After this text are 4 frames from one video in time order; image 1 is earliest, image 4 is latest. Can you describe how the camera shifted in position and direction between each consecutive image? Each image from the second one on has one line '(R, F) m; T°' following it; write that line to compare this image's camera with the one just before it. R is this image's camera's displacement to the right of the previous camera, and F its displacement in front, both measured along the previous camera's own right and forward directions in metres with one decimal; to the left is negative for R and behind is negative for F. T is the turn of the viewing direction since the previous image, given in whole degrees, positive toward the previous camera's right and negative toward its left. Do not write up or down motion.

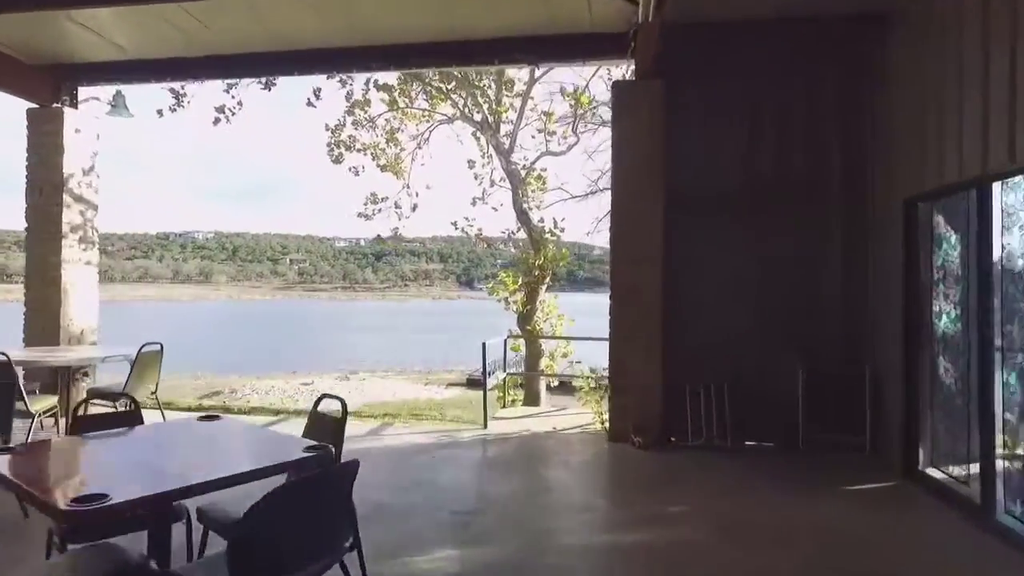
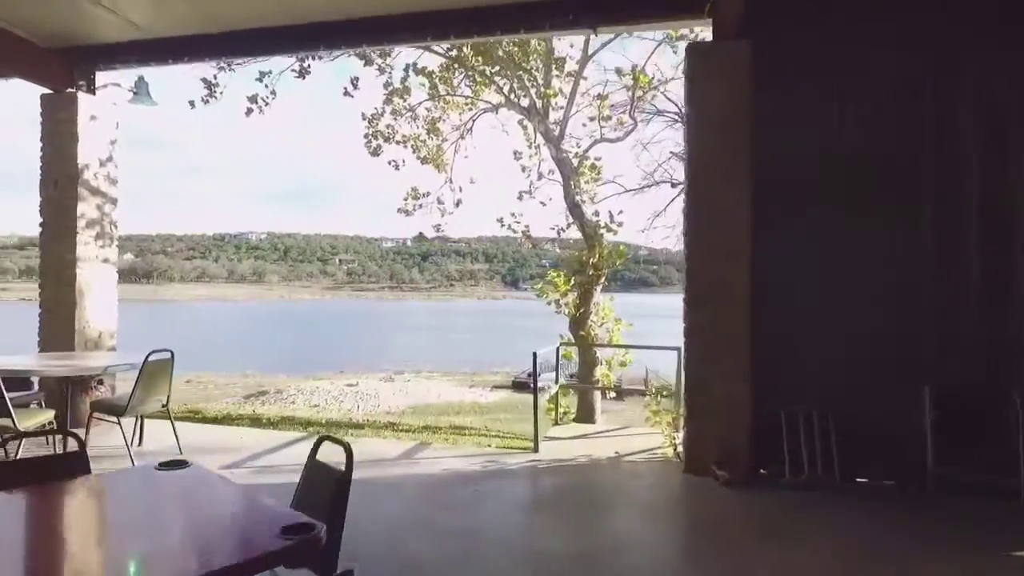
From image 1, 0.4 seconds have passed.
(-0.1, +0.6) m; -4°
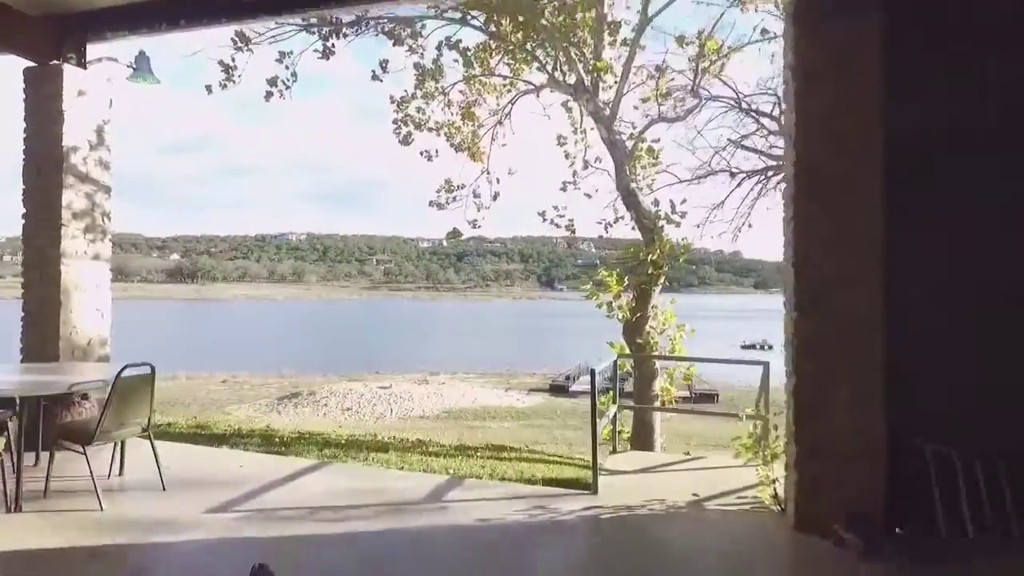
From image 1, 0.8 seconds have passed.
(-0.1, +0.7) m; -3°
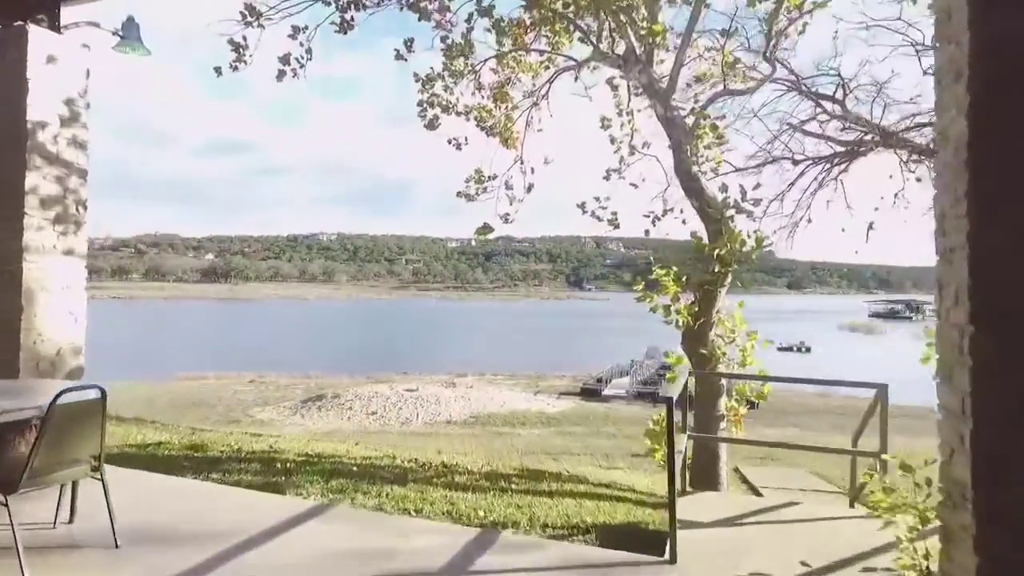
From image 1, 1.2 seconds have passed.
(-0.1, +0.7) m; -2°
